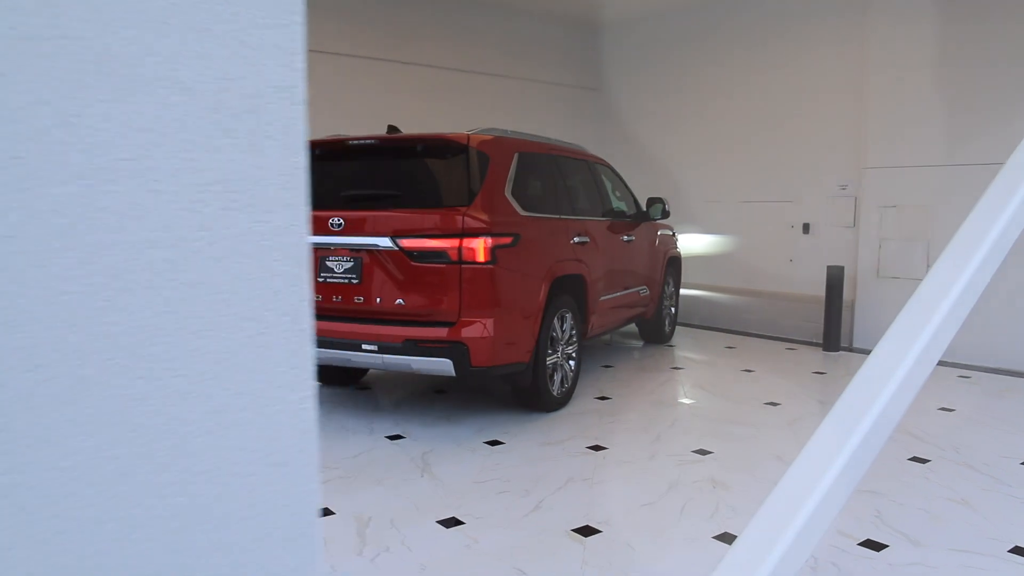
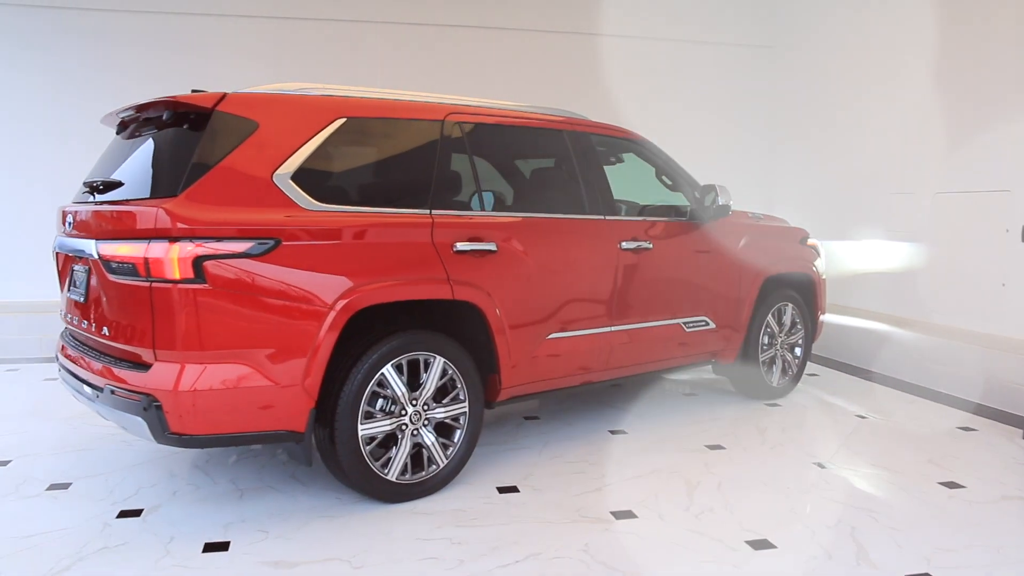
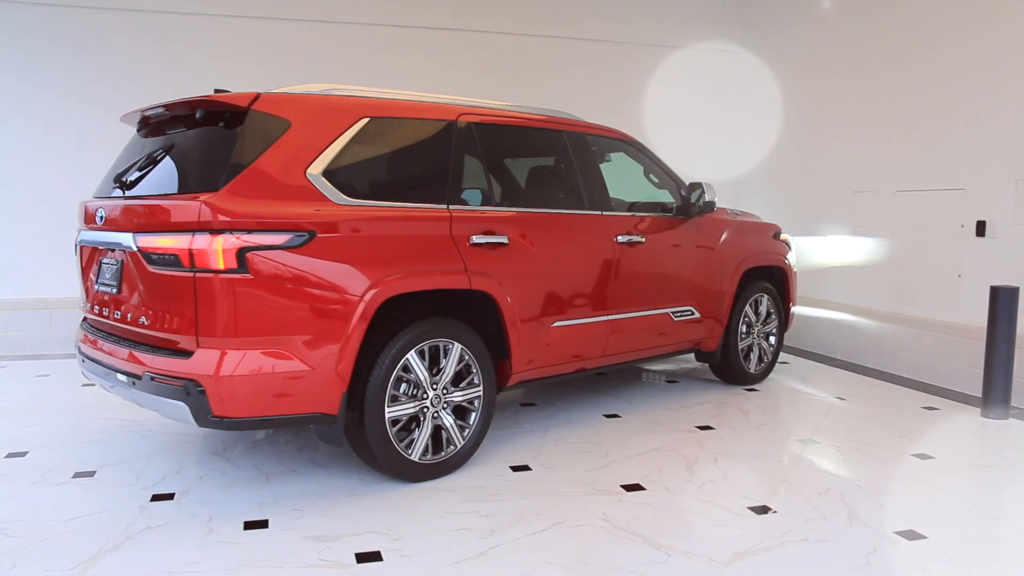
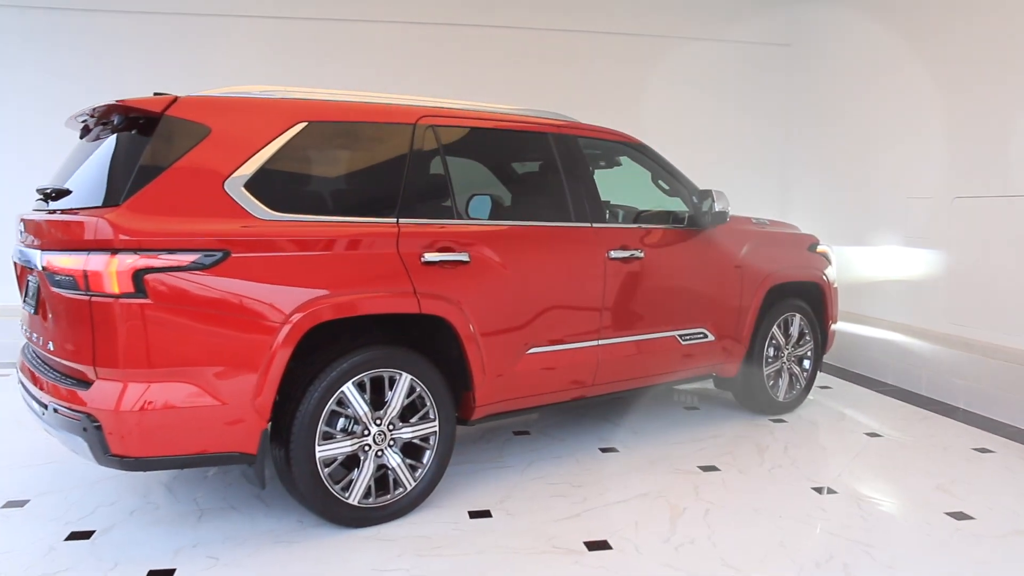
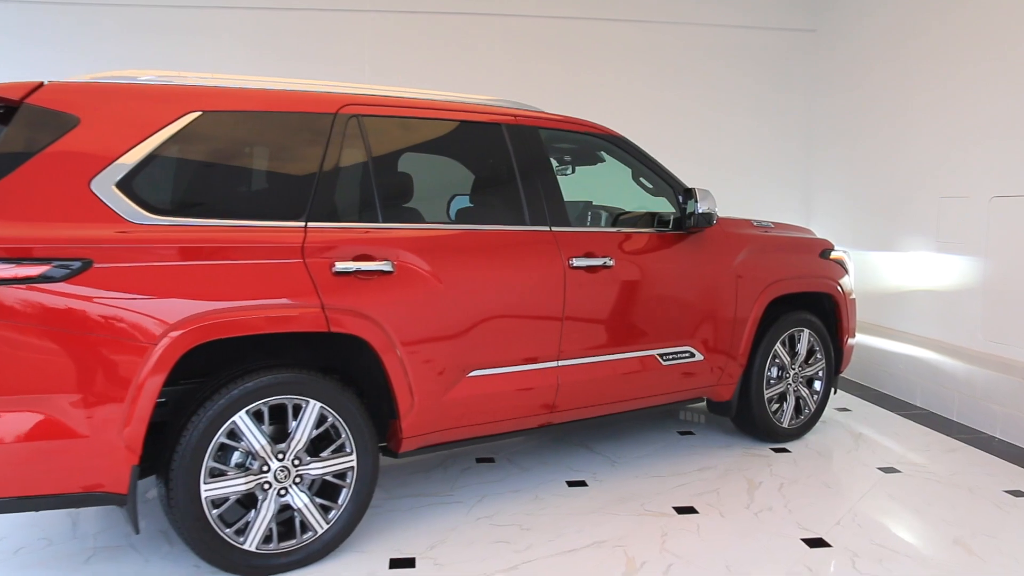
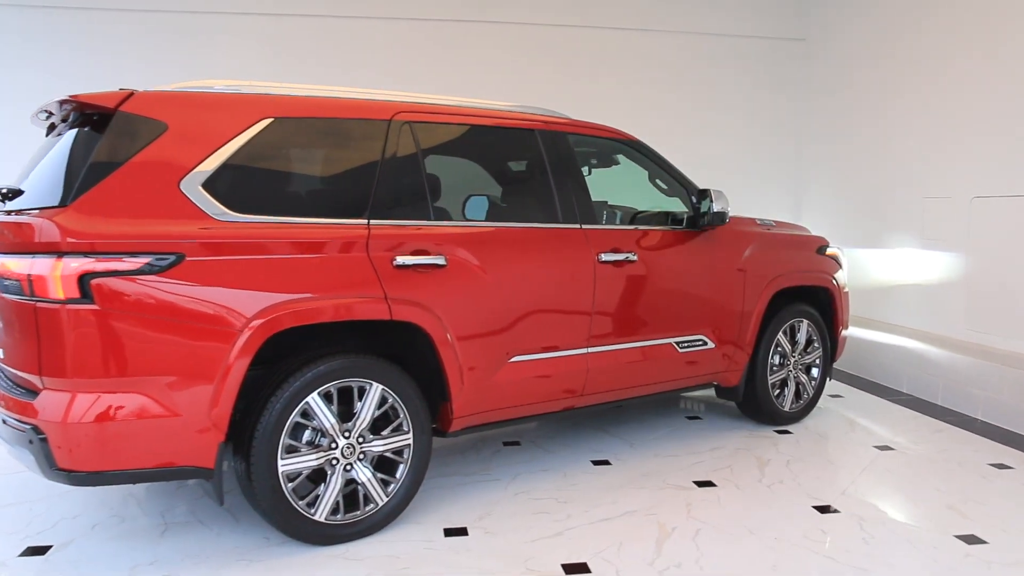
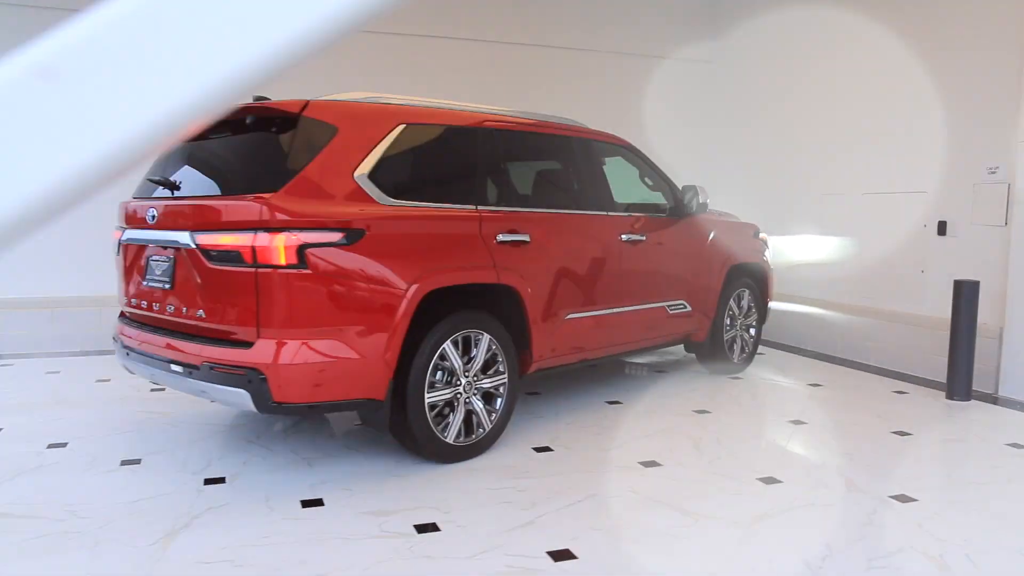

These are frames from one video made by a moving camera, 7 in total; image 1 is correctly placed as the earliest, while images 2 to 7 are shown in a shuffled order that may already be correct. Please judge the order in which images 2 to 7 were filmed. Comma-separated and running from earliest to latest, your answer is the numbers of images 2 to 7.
7, 3, 2, 4, 6, 5
